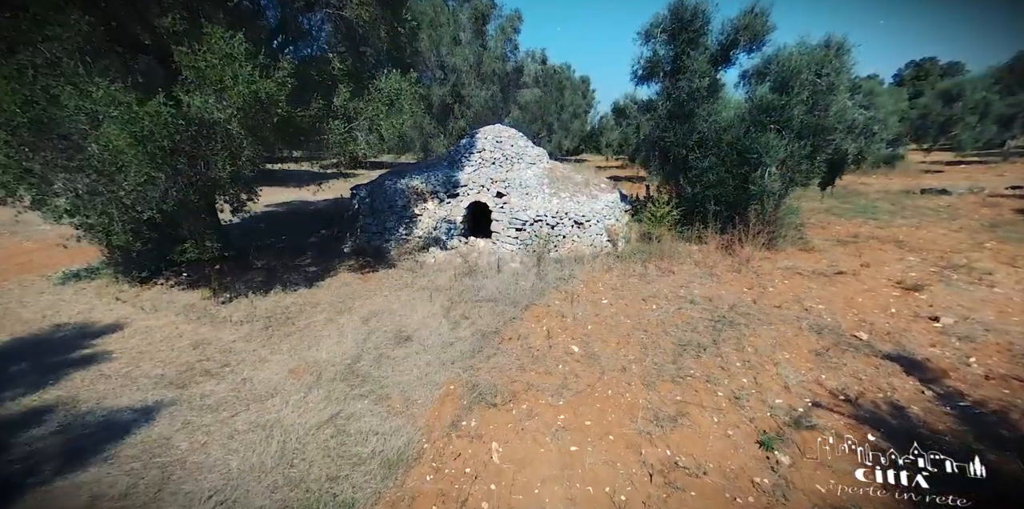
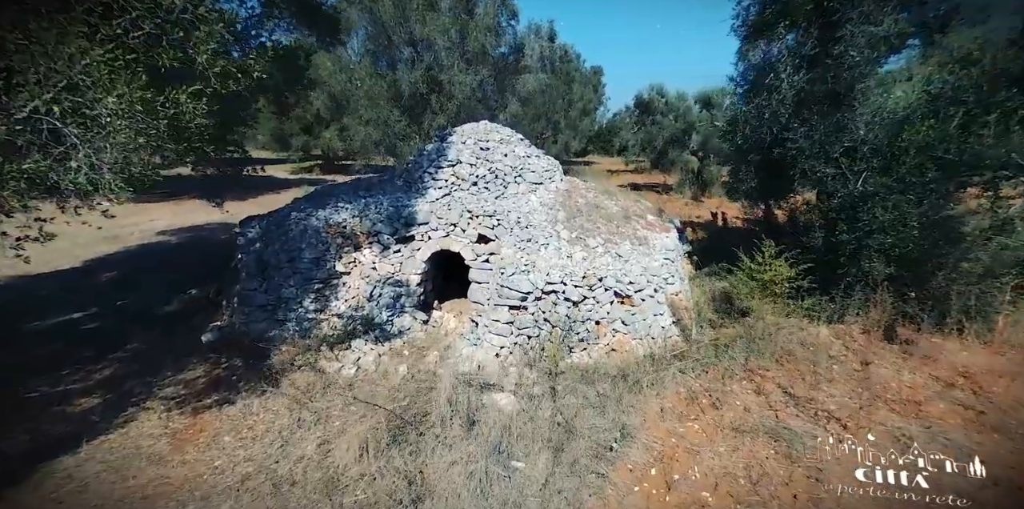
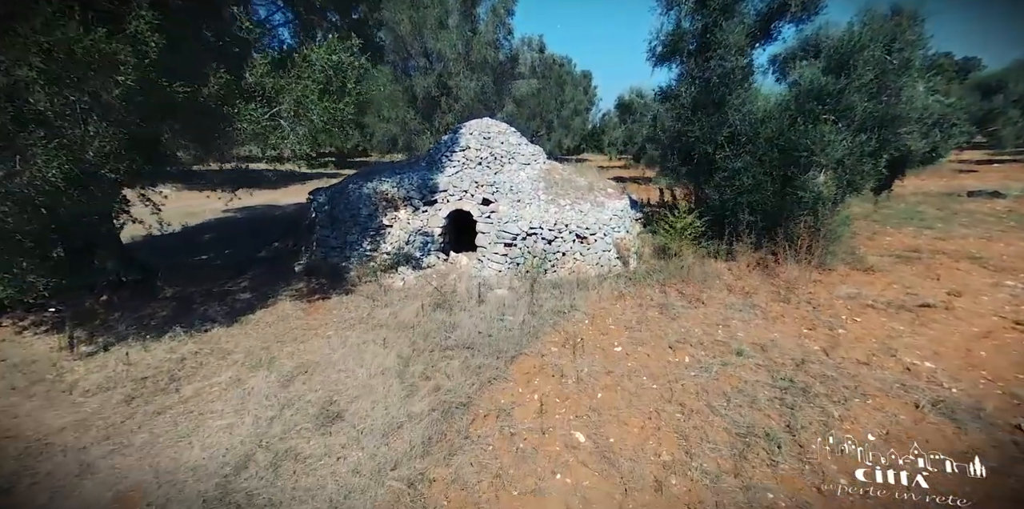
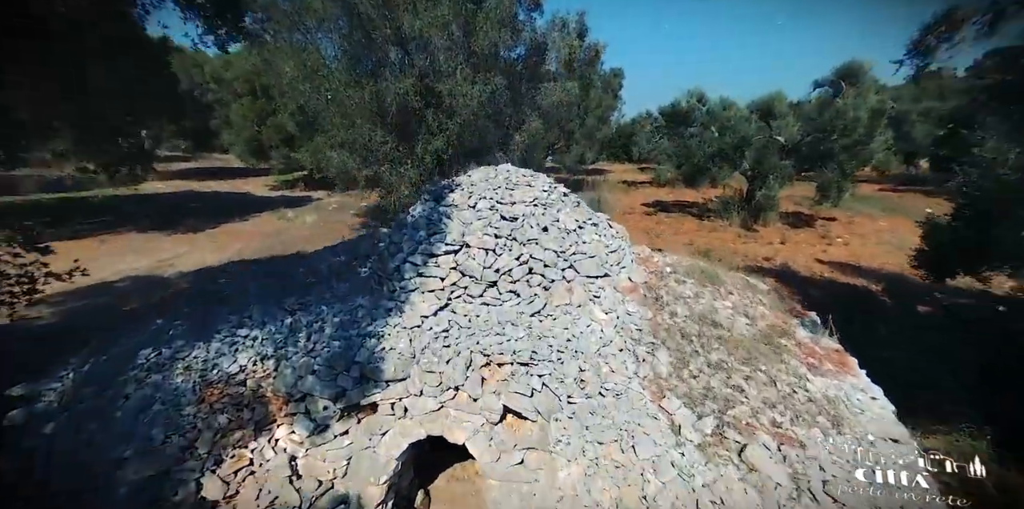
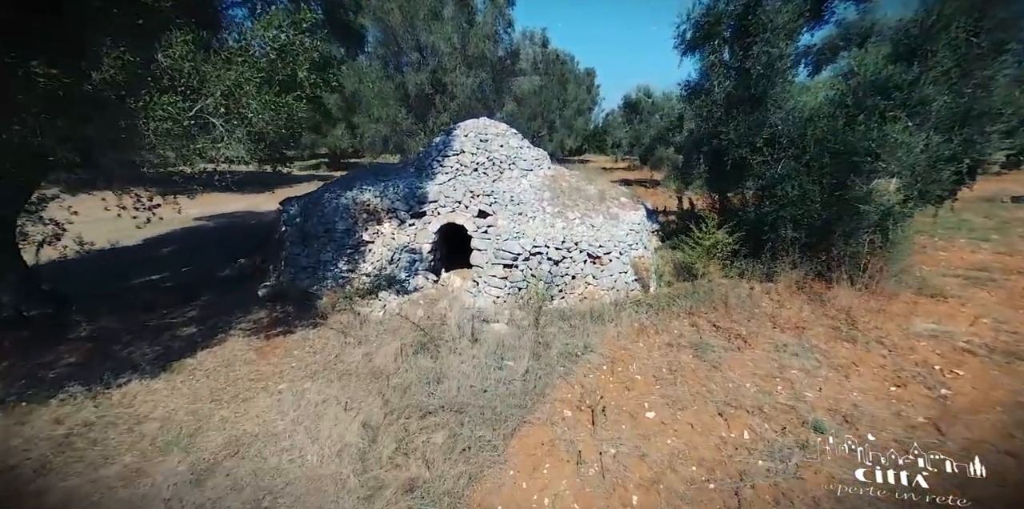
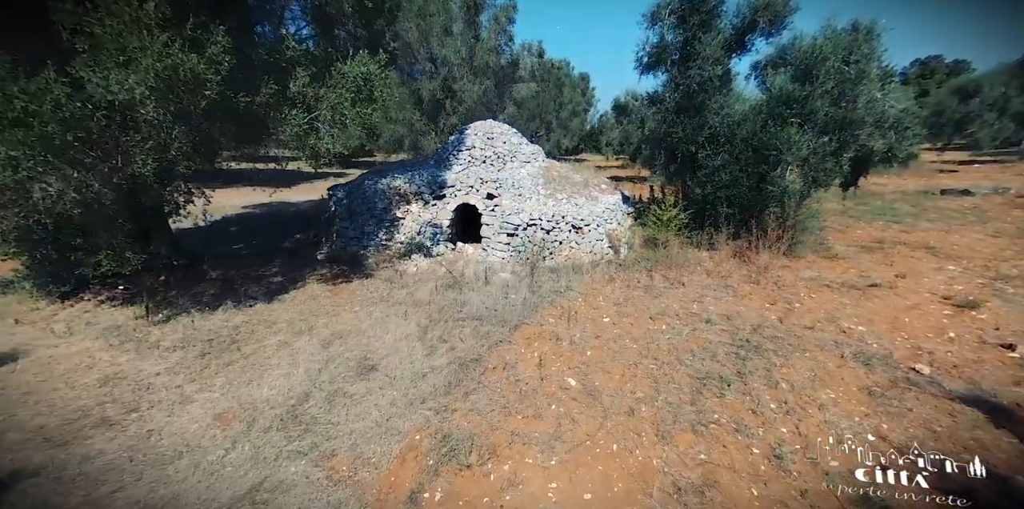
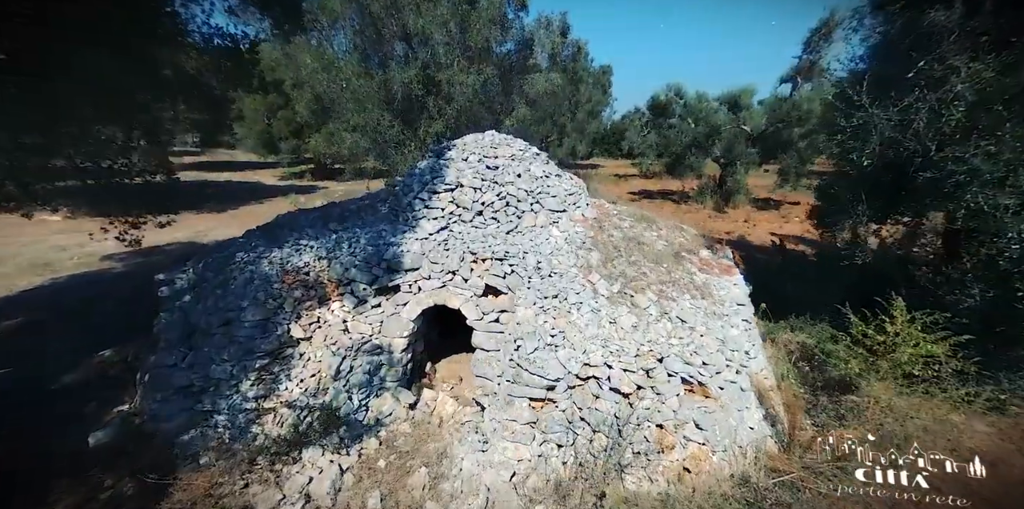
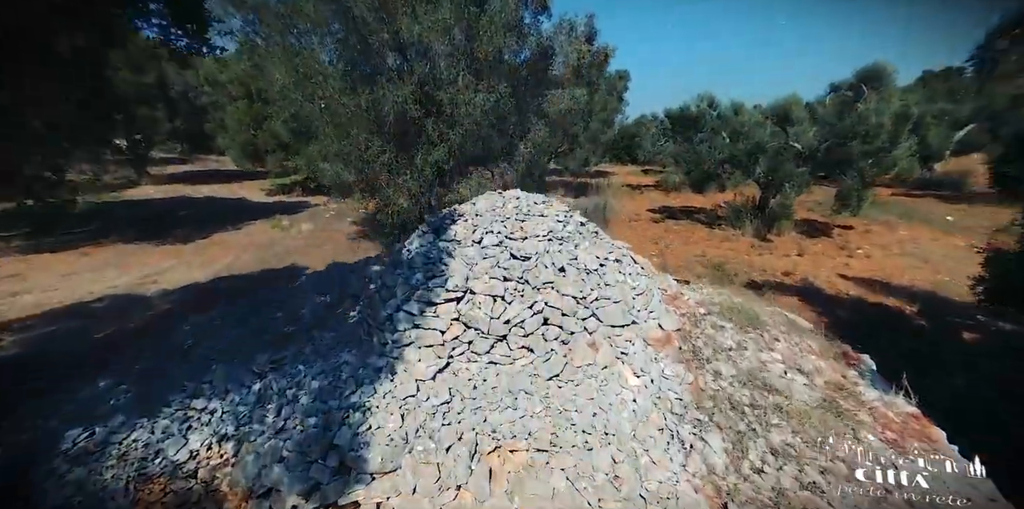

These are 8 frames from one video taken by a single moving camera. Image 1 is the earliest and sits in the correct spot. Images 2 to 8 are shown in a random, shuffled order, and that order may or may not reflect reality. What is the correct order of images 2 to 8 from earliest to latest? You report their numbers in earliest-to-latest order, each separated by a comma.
6, 3, 5, 2, 7, 4, 8
